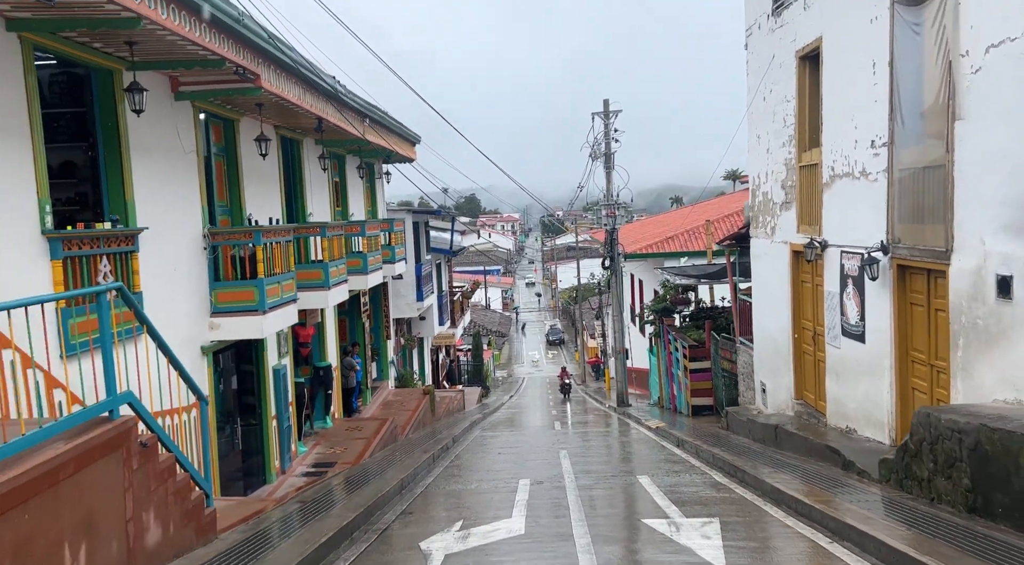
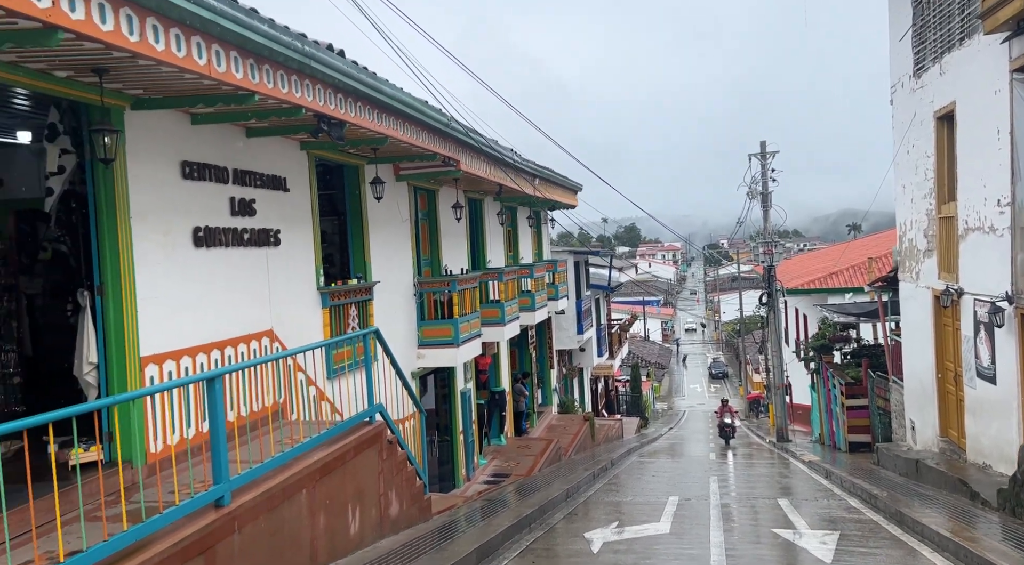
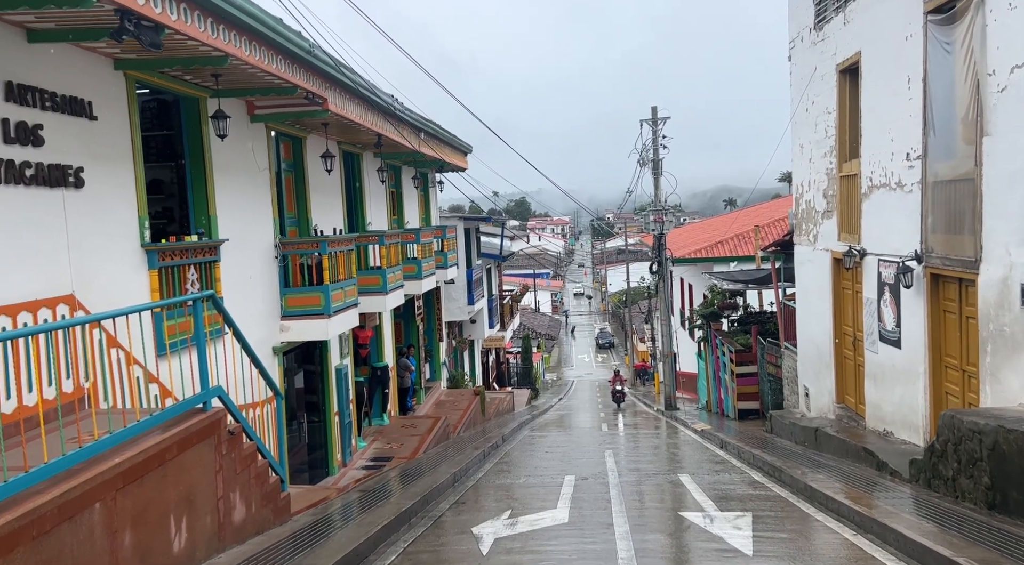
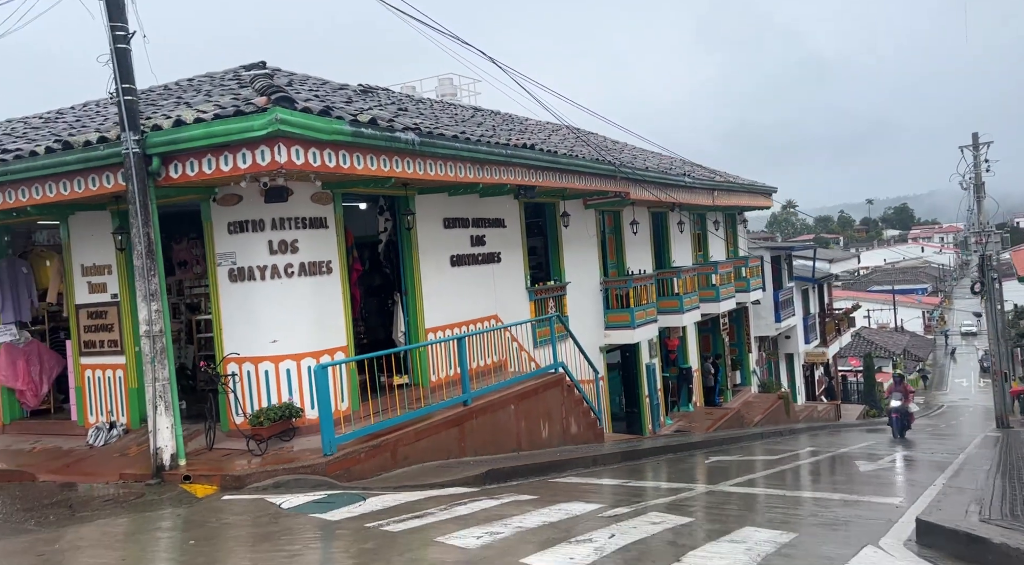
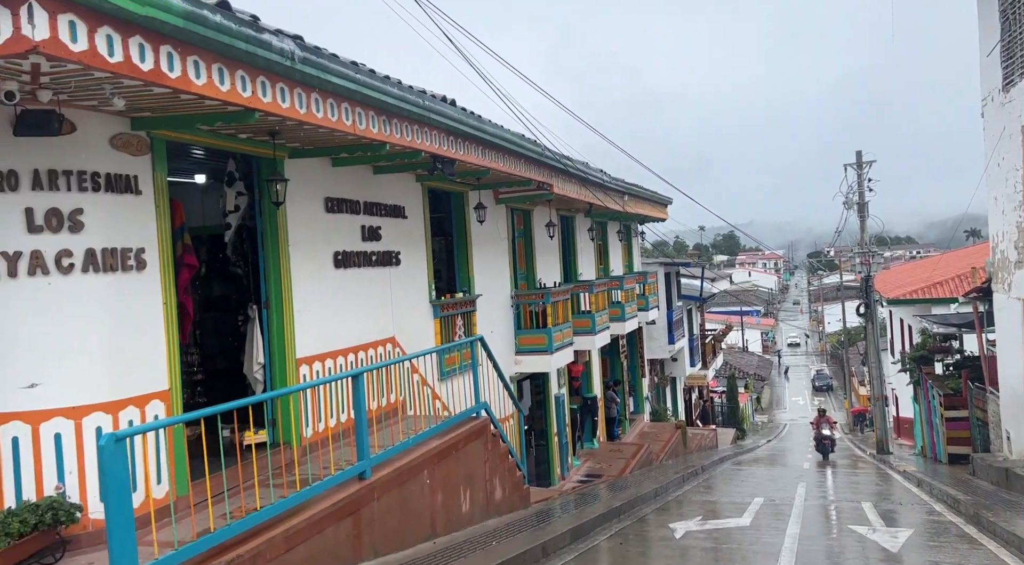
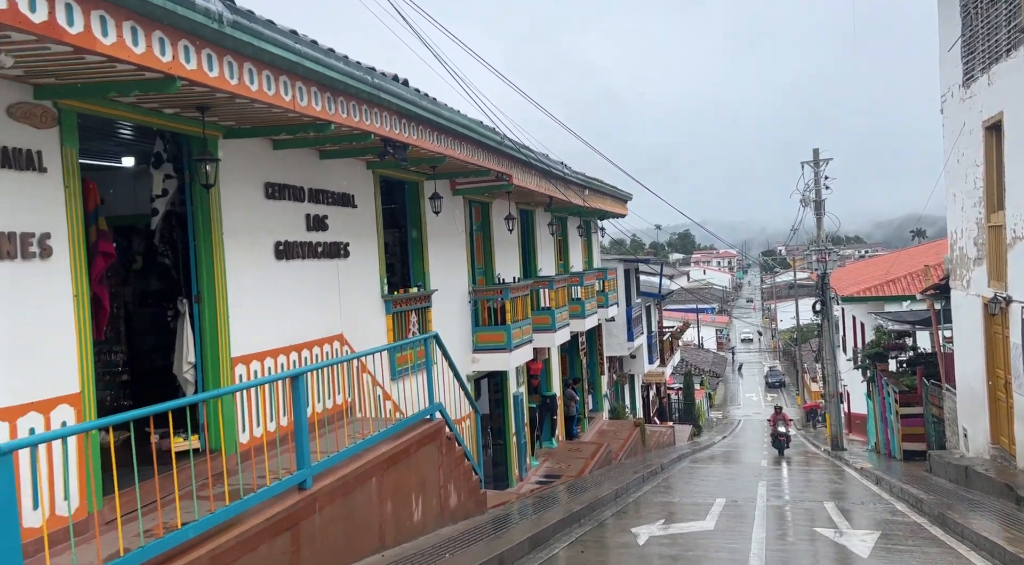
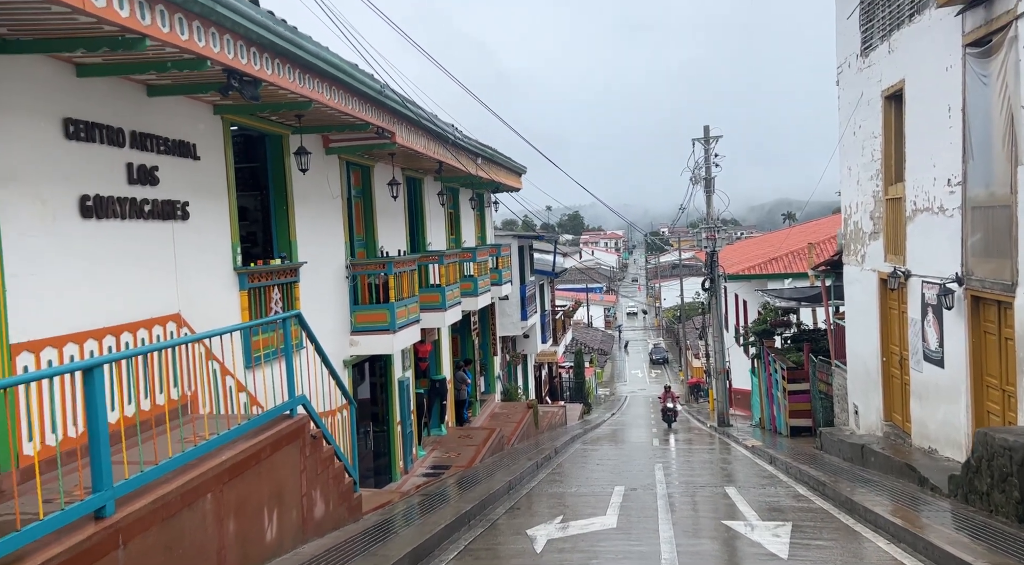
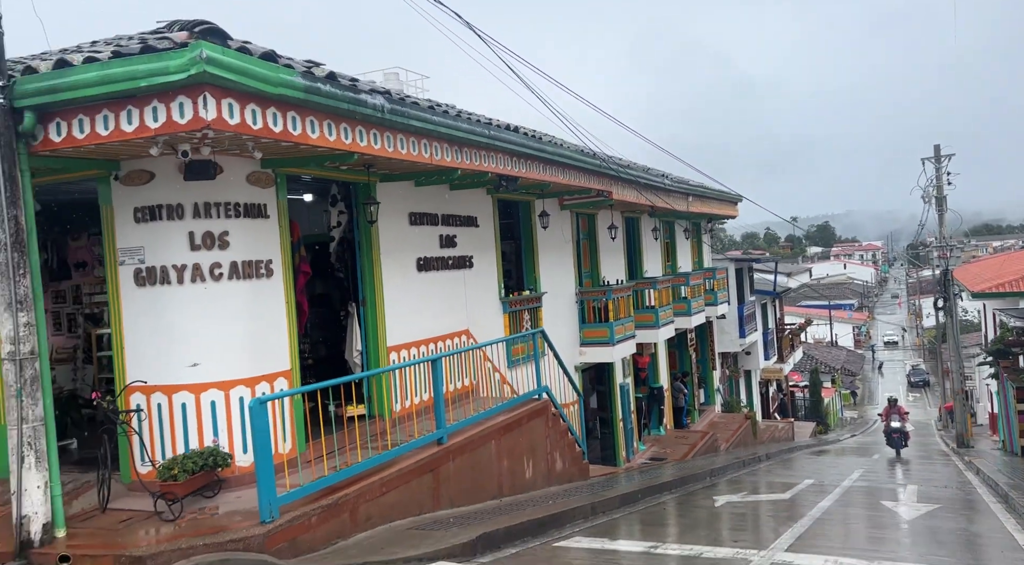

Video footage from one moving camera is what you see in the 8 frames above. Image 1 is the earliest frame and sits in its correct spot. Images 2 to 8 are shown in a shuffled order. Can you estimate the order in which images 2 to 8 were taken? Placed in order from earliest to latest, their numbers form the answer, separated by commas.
3, 7, 2, 6, 5, 8, 4
